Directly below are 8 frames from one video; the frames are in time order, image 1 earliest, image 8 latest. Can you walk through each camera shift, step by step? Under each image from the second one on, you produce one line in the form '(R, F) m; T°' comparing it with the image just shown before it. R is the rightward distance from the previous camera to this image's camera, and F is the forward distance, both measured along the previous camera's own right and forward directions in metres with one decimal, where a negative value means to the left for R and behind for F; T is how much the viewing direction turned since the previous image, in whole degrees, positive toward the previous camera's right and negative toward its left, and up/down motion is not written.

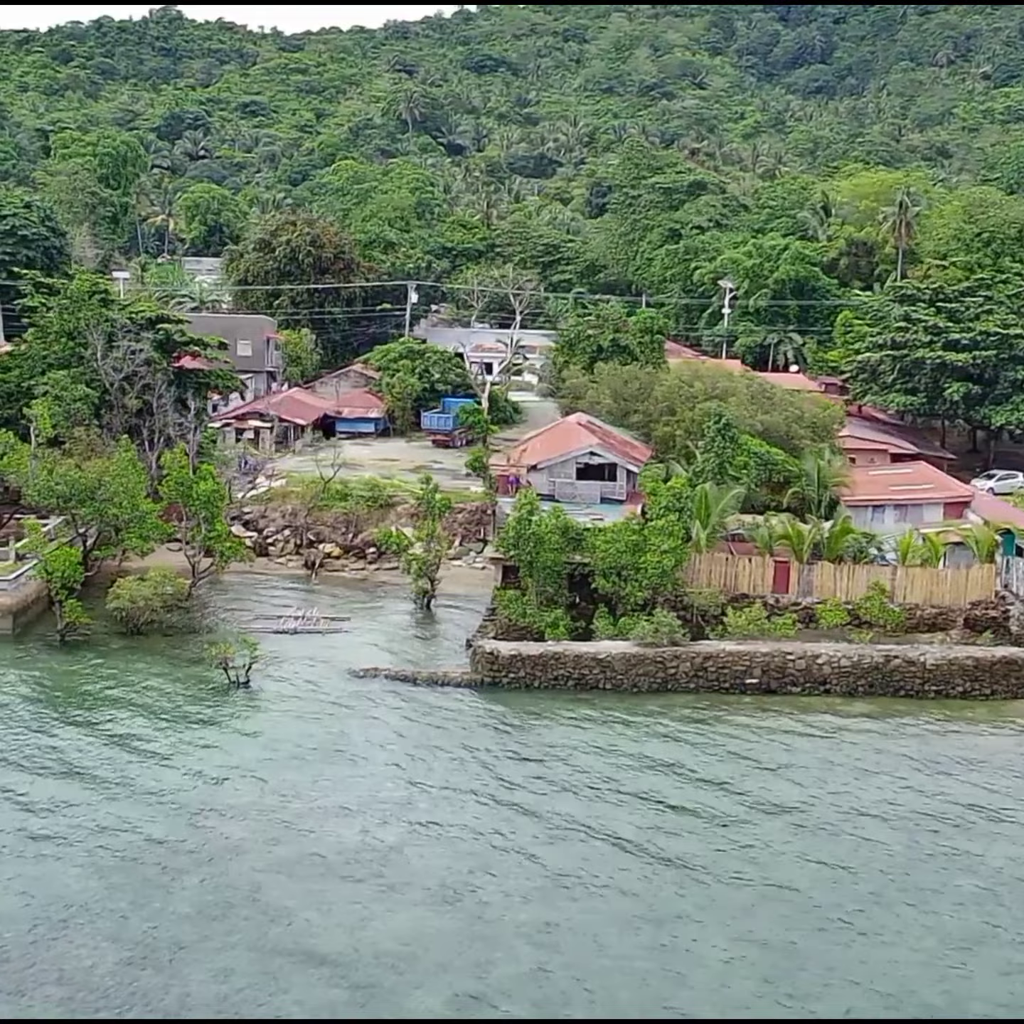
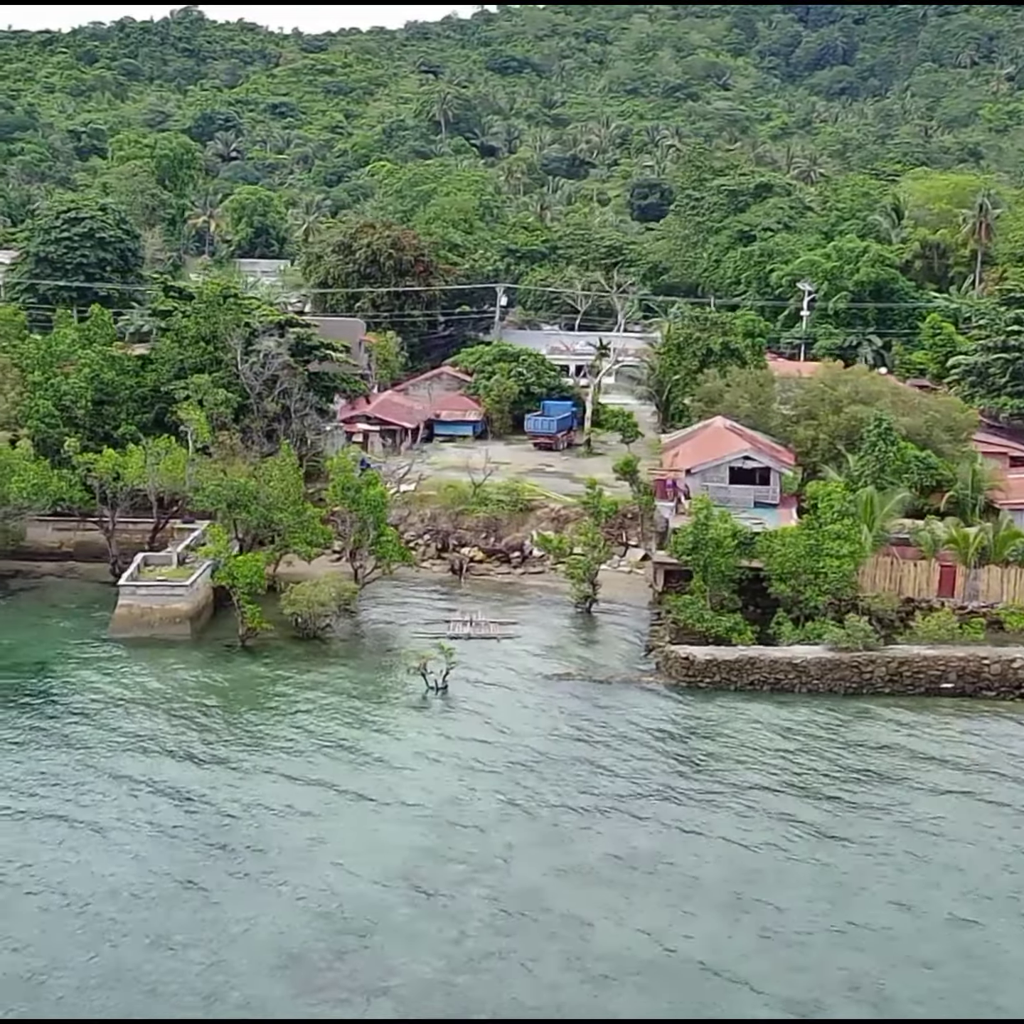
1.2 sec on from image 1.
(-4.1, -0.1) m; 0°
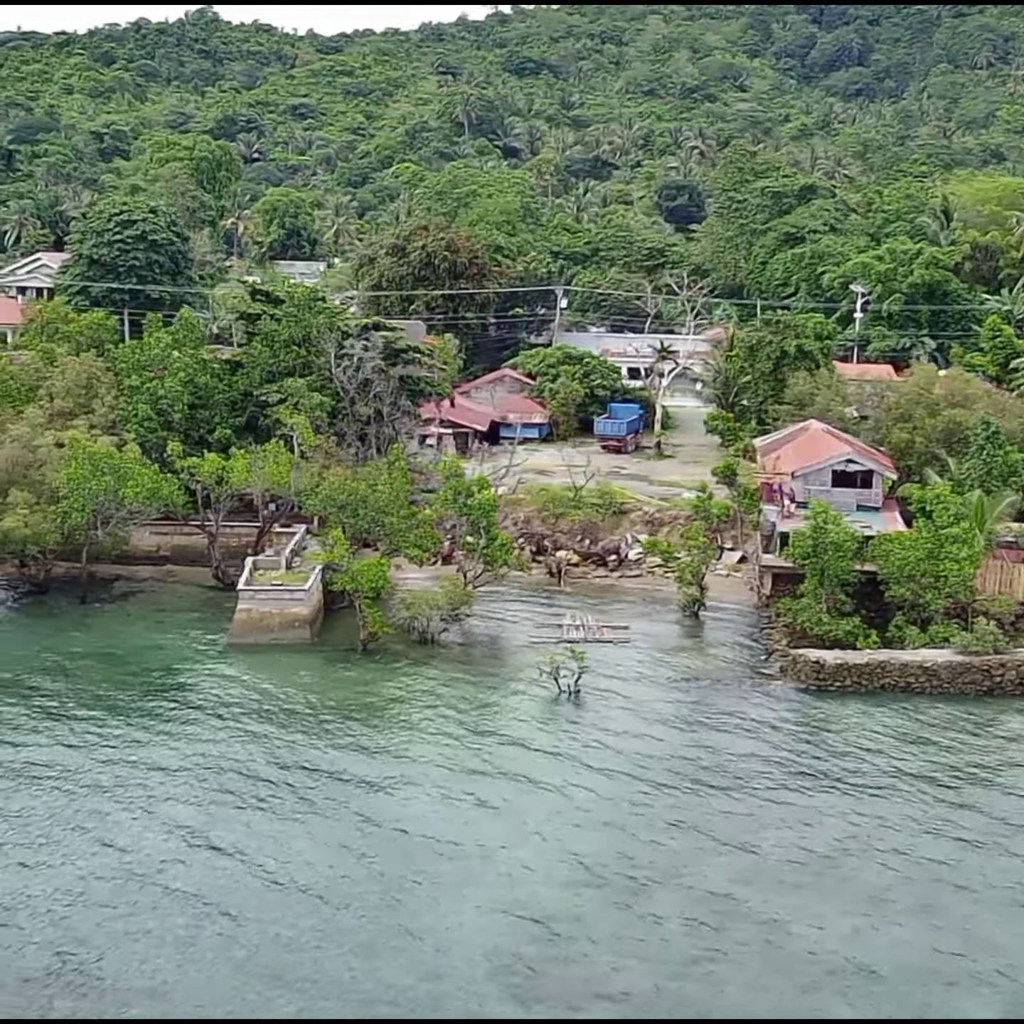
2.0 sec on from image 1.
(-2.7, -0.1) m; 0°
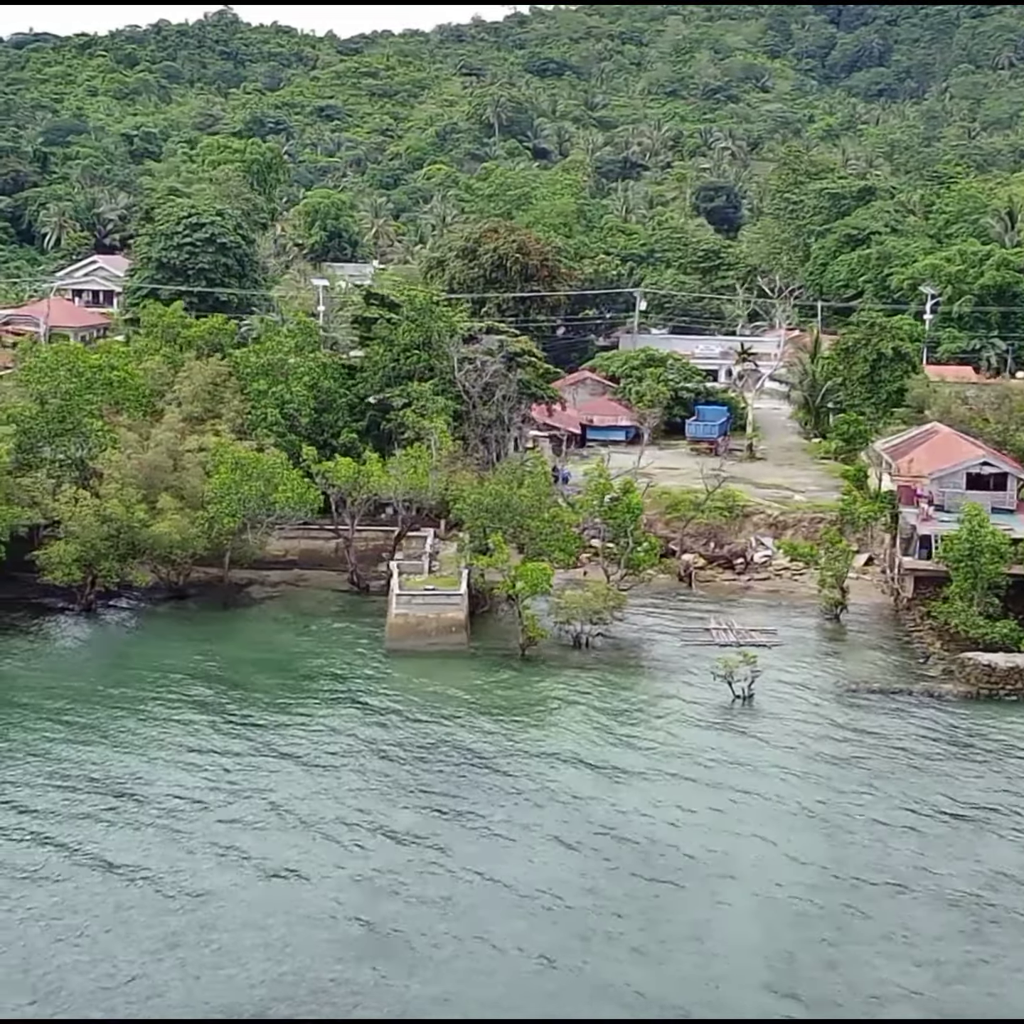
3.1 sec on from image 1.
(-3.6, -0.1) m; 0°
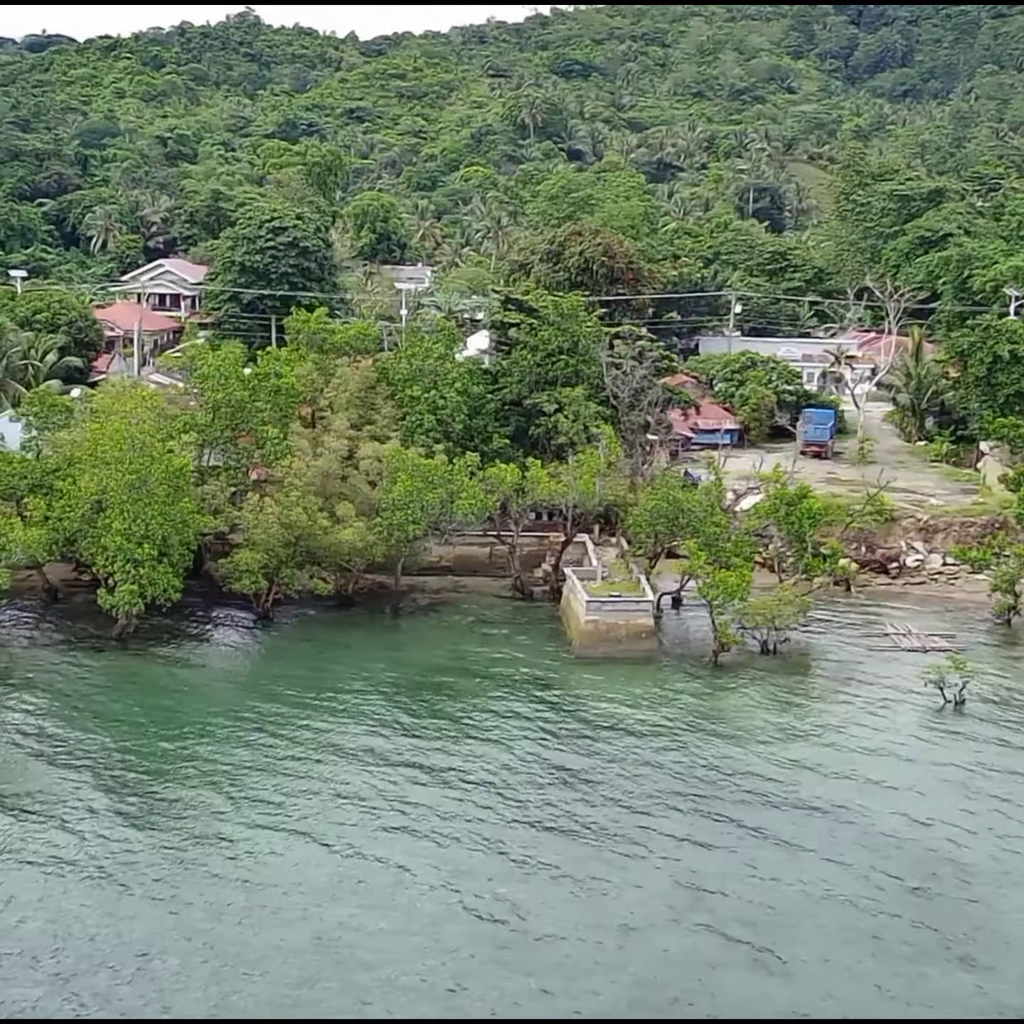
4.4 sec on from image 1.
(-4.4, -0.1) m; 0°
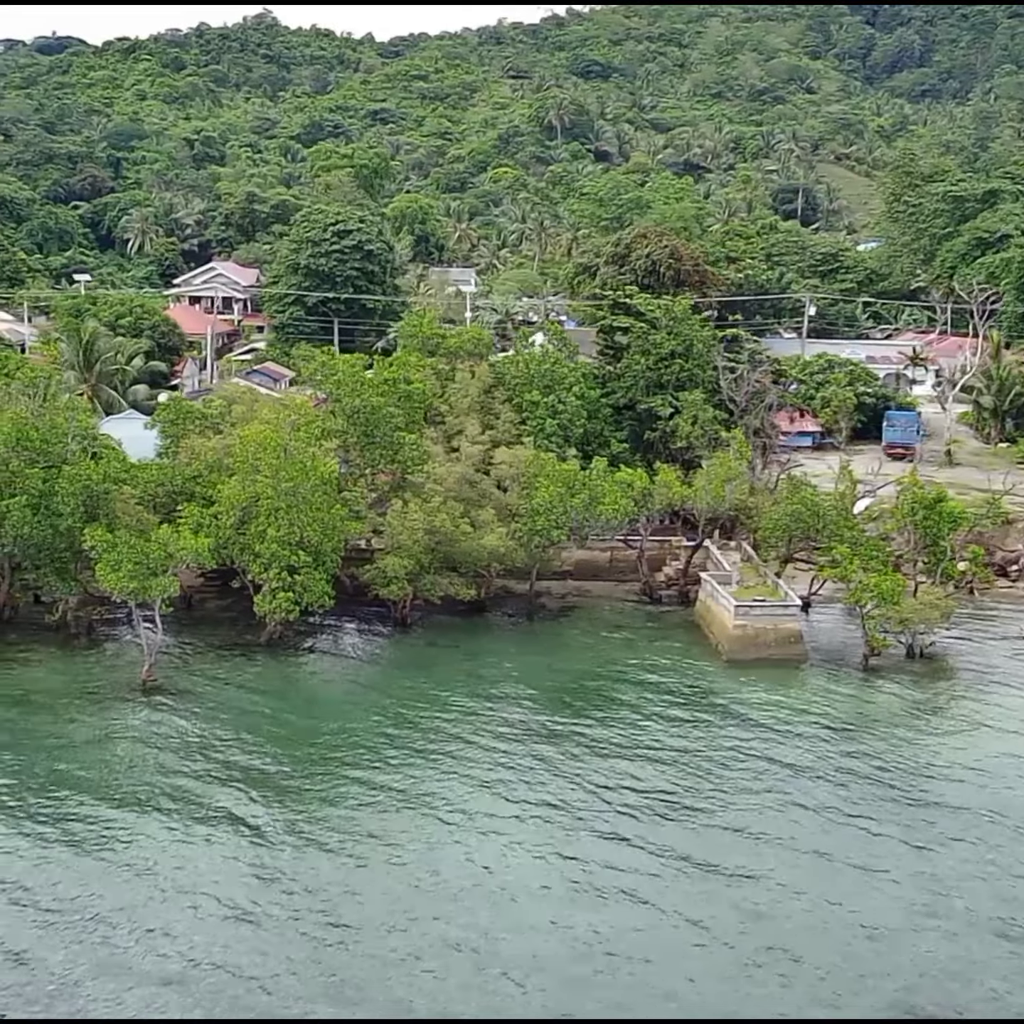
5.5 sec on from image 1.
(-3.5, -0.2) m; 0°
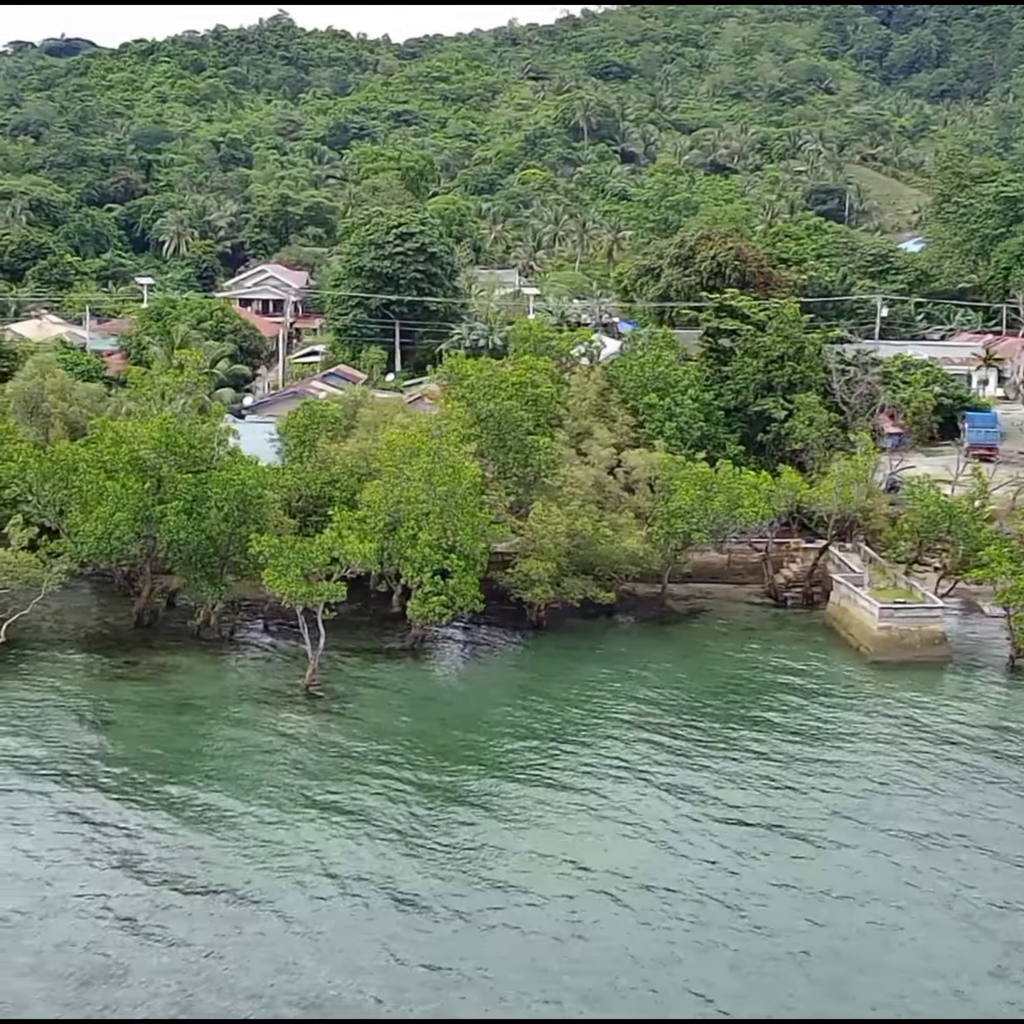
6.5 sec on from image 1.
(-3.4, -0.2) m; 0°
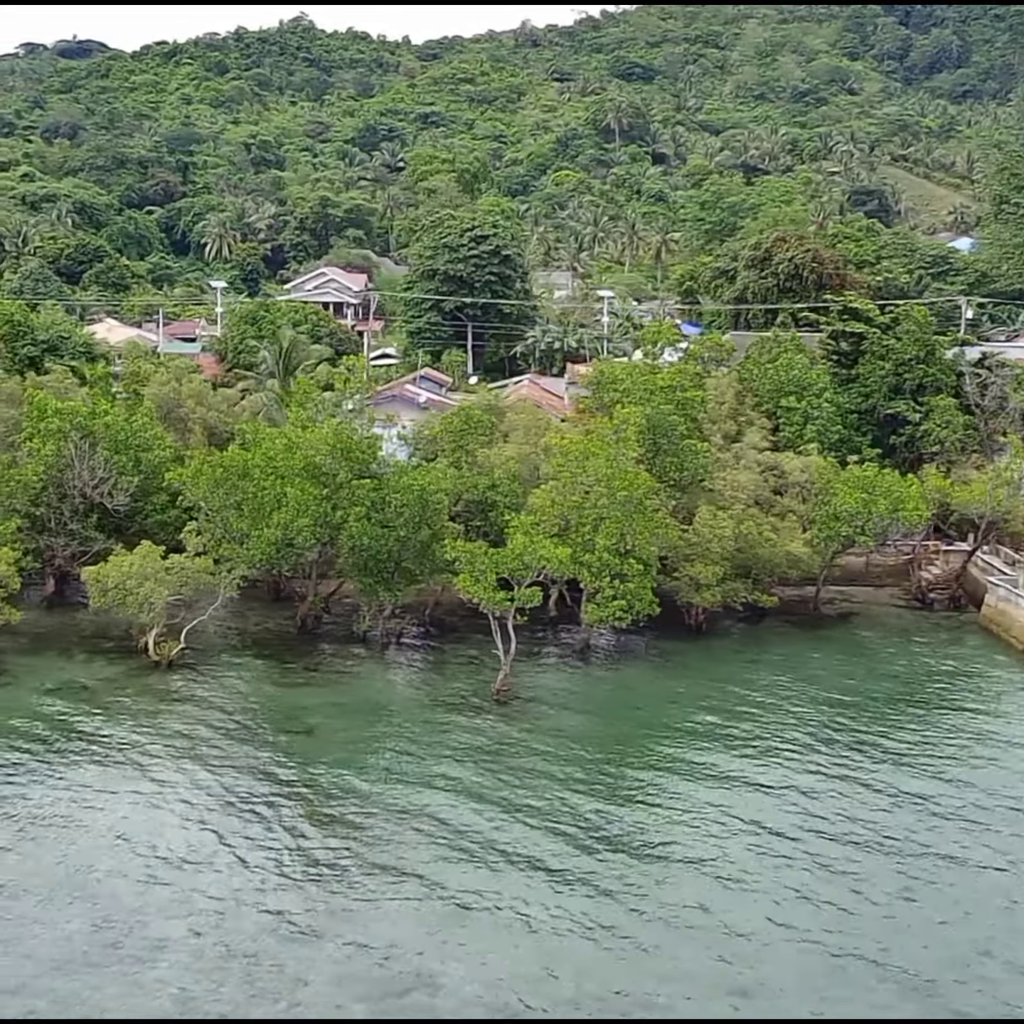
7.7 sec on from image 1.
(-4.1, -0.1) m; 0°
